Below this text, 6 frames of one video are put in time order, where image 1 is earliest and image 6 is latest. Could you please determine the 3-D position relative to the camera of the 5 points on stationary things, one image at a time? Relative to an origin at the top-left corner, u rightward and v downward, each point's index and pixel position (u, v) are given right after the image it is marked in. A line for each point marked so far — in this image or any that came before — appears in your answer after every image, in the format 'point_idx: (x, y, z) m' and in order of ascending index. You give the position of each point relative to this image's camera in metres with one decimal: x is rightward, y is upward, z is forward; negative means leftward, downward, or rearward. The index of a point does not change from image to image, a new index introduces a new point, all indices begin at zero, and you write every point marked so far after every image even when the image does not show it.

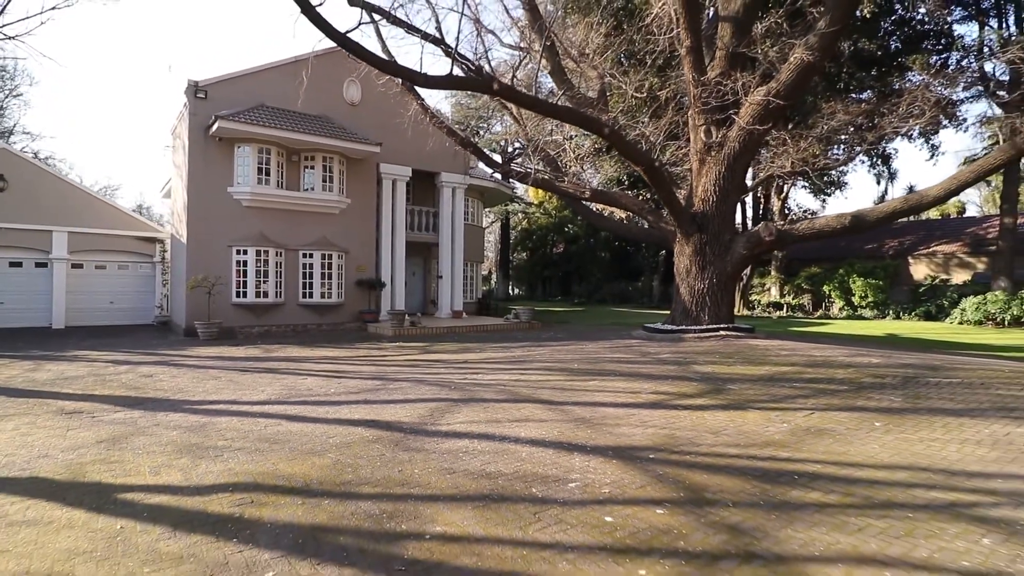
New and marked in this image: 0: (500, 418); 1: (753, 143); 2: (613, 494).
0: (-0.1, -1.4, +6.5) m
1: (+4.9, +2.9, +12.3) m
2: (+0.7, -1.4, +4.3) m
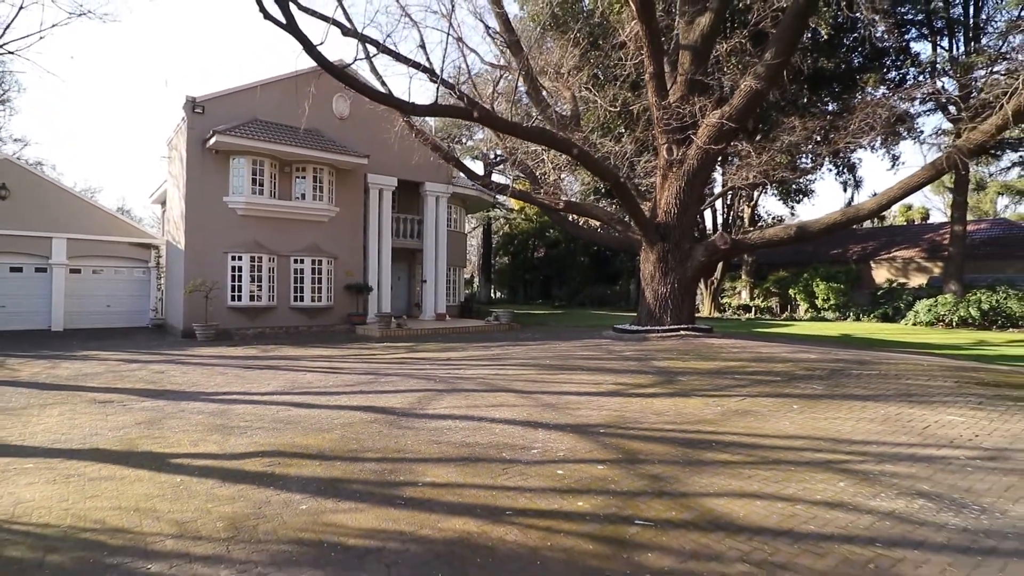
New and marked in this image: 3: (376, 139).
0: (-0.4, -1.4, +7.6) m
1: (+4.4, +2.8, +13.6) m
2: (+0.5, -1.5, +5.4) m
3: (-4.4, +4.8, +19.4) m
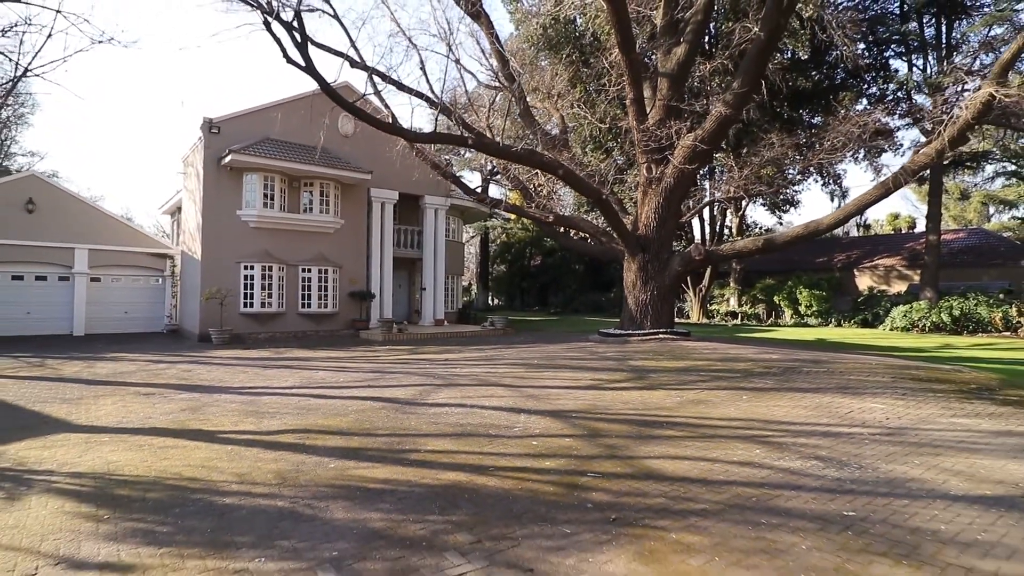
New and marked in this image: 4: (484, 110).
0: (-0.6, -1.5, +8.8) m
1: (+4.2, +2.7, +14.8) m
2: (+0.3, -1.6, +6.6) m
3: (-4.6, +4.5, +20.7) m
4: (-0.8, +5.0, +17.2) m
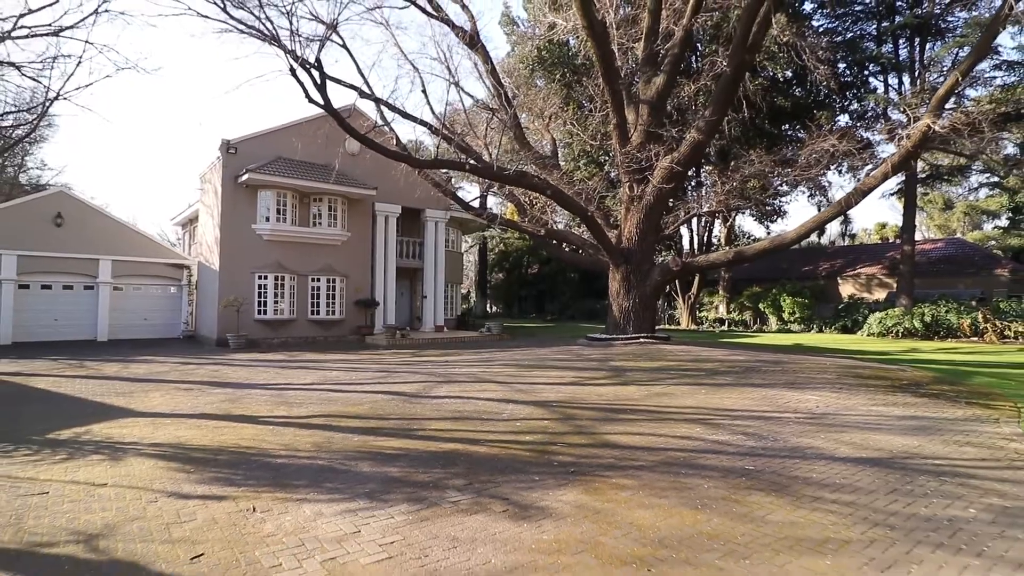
0: (-0.7, -1.7, +10.2) m
1: (+4.1, +2.5, +16.3) m
2: (+0.2, -1.7, +8.0) m
3: (-4.7, +4.2, +22.2) m
4: (-1.0, +4.8, +18.7) m
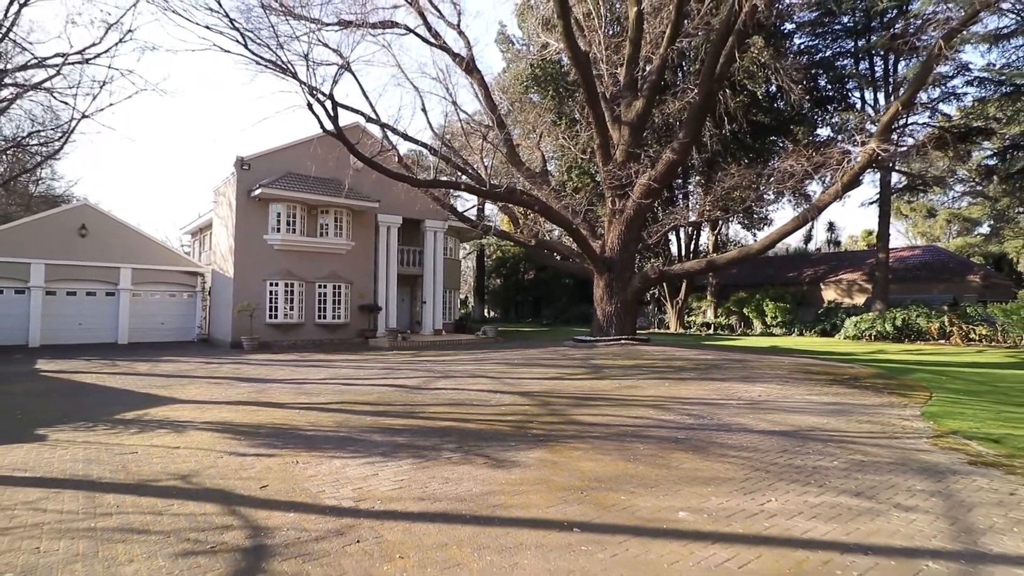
0: (-0.9, -1.8, +11.7) m
1: (+3.8, +2.3, +17.8) m
2: (0.0, -1.8, +9.5) m
3: (-5.0, +4.0, +23.7) m
4: (-1.2, +4.6, +20.3) m
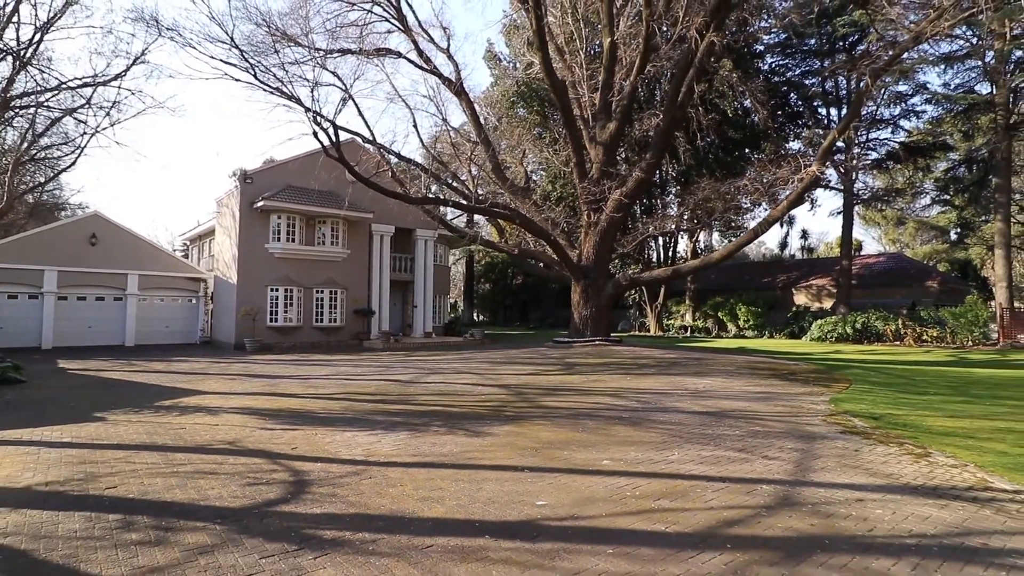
0: (-1.4, -2.0, +13.3) m
1: (+3.3, +2.1, +19.6) m
2: (-0.4, -1.9, +11.1) m
3: (-5.6, +3.8, +25.3) m
4: (-1.8, +4.4, +21.9) m
